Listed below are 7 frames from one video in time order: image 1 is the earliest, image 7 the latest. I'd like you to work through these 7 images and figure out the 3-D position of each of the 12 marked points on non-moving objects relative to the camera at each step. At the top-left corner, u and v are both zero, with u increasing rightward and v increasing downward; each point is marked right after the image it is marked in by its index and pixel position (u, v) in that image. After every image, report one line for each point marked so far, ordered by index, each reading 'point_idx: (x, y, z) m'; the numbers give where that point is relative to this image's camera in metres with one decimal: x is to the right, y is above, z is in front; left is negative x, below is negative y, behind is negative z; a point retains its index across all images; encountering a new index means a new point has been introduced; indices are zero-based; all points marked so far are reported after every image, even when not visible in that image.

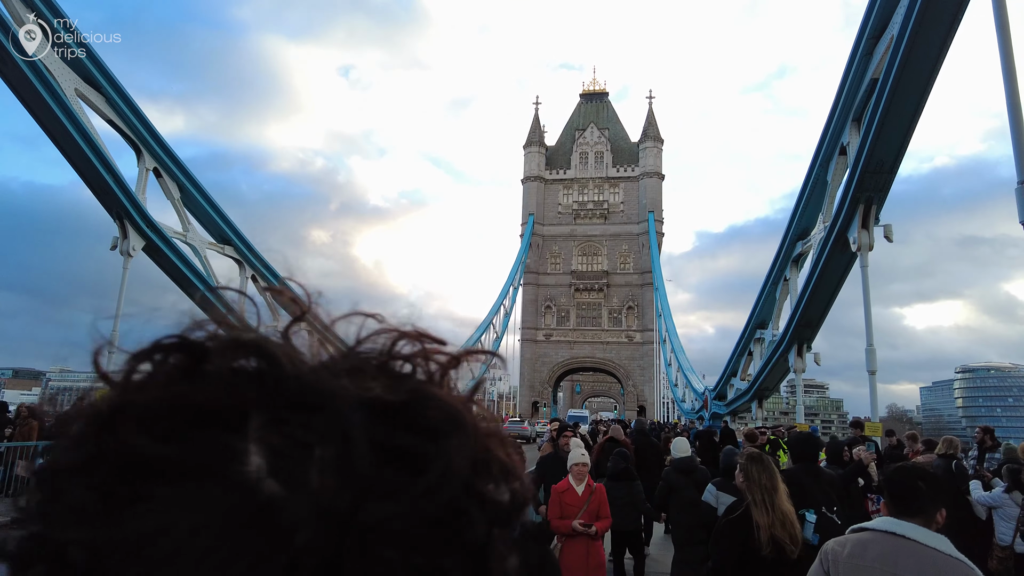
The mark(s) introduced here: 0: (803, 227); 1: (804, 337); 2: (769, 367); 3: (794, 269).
0: (+7.2, +1.8, +16.6) m
1: (+7.4, -1.2, +17.1) m
2: (+7.7, -2.3, +20.2) m
3: (+7.4, +0.7, +17.8) m
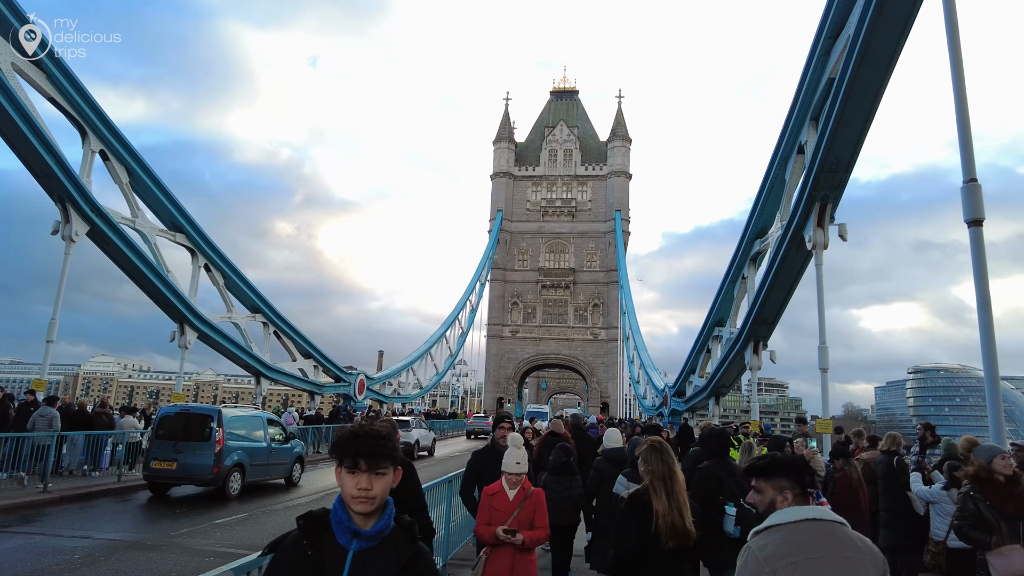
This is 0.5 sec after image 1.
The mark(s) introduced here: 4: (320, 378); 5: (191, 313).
0: (+6.3, +1.8, +16.8) m
1: (+6.4, -1.2, +17.4) m
2: (+6.5, -2.3, +20.4) m
3: (+6.4, +0.7, +18.1) m
4: (-5.5, -2.6, +18.7) m
5: (-6.4, -0.5, +13.0) m
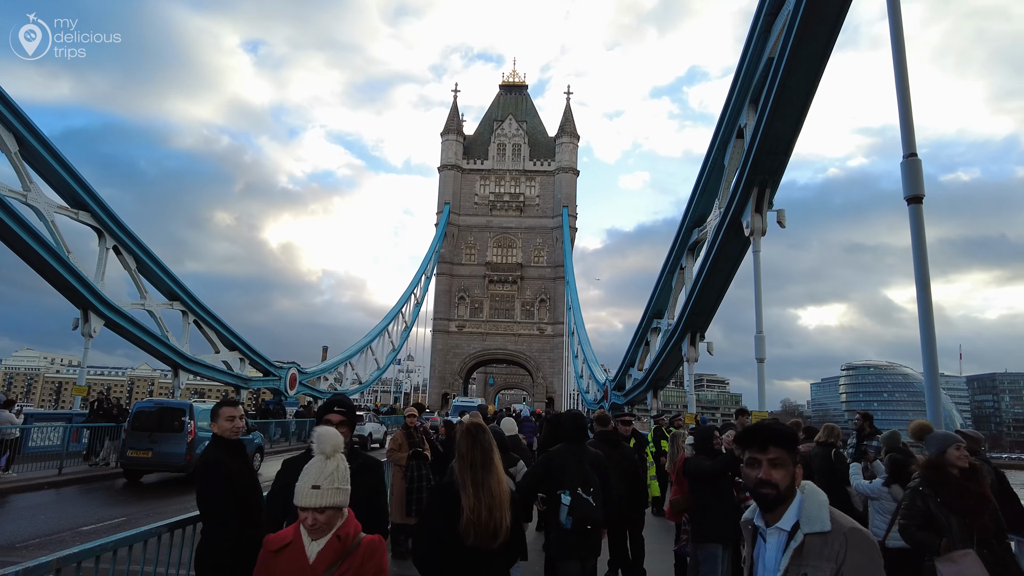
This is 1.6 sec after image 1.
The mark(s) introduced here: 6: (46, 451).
0: (+4.8, +2.0, +16.8) m
1: (+4.9, -1.0, +17.3) m
2: (+4.7, -2.1, +20.4) m
3: (+4.8, +0.9, +18.0) m
4: (-7.1, -2.2, +17.7) m
5: (-7.5, -0.2, +12.0) m
6: (-7.8, -2.7, +11.1) m
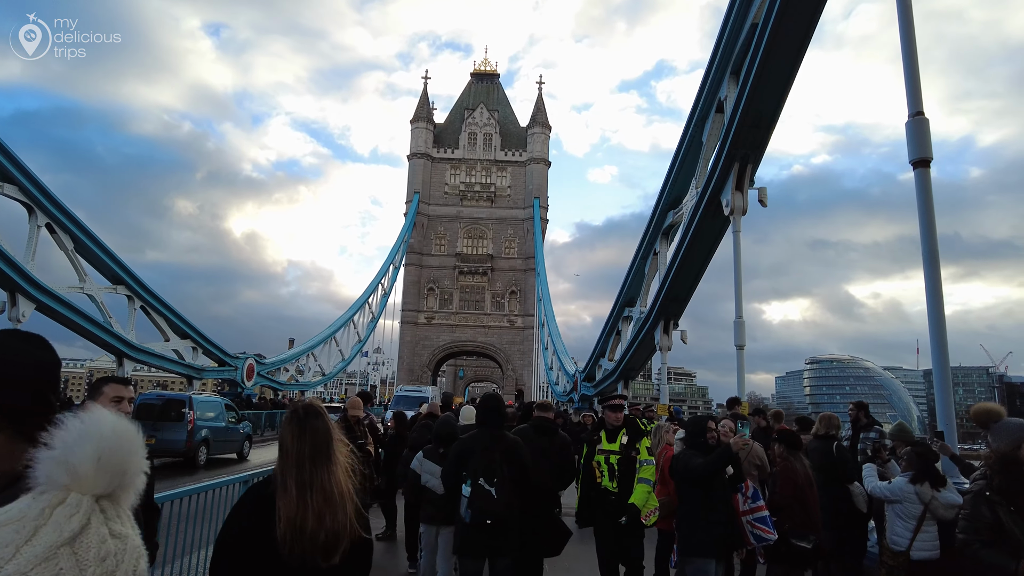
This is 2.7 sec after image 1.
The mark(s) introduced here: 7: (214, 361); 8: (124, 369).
0: (+4.1, +2.3, +16.2) m
1: (+4.1, -0.7, +16.8) m
2: (+3.8, -1.8, +19.9) m
3: (+4.1, +1.2, +17.5) m
4: (-7.9, -1.9, +16.7) m
5: (-8.0, +0.1, +10.9) m
6: (-8.3, -2.4, +10.1) m
7: (-9.0, -2.2, +19.9) m
8: (-8.2, -1.7, +13.9) m
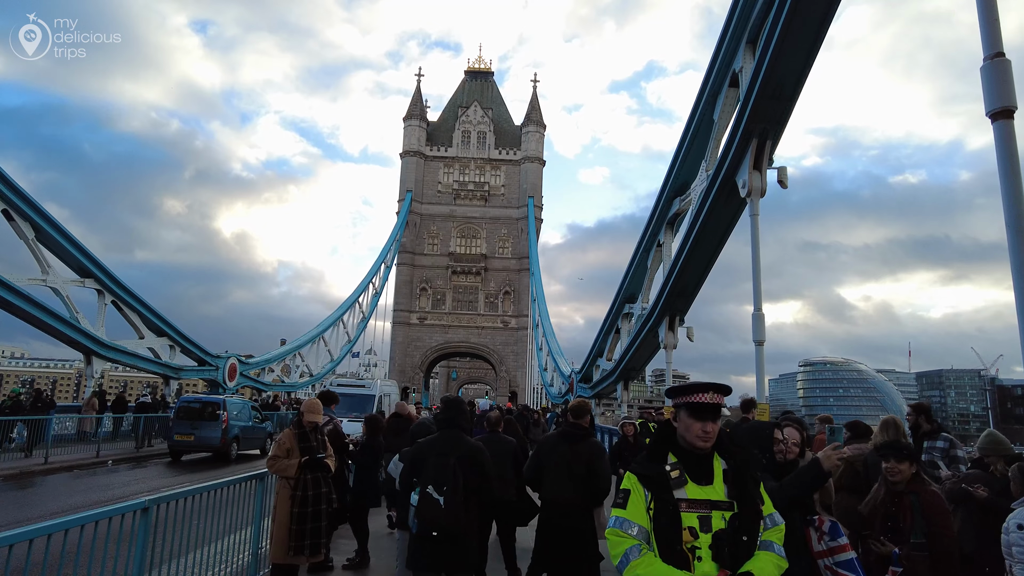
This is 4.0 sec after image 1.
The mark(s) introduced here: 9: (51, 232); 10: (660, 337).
0: (+4.1, +2.4, +15.4) m
1: (+4.1, -0.6, +16.0) m
2: (+3.7, -1.7, +19.0) m
3: (+4.0, +1.3, +16.7) m
4: (-7.9, -1.7, +15.6) m
5: (-8.0, +0.3, +9.9) m
6: (-8.2, -2.3, +9.1) m
7: (-9.1, -2.1, +18.9) m
8: (-8.2, -1.6, +12.9) m
9: (-8.2, +1.0, +11.8) m
10: (+4.0, -1.3, +17.2) m
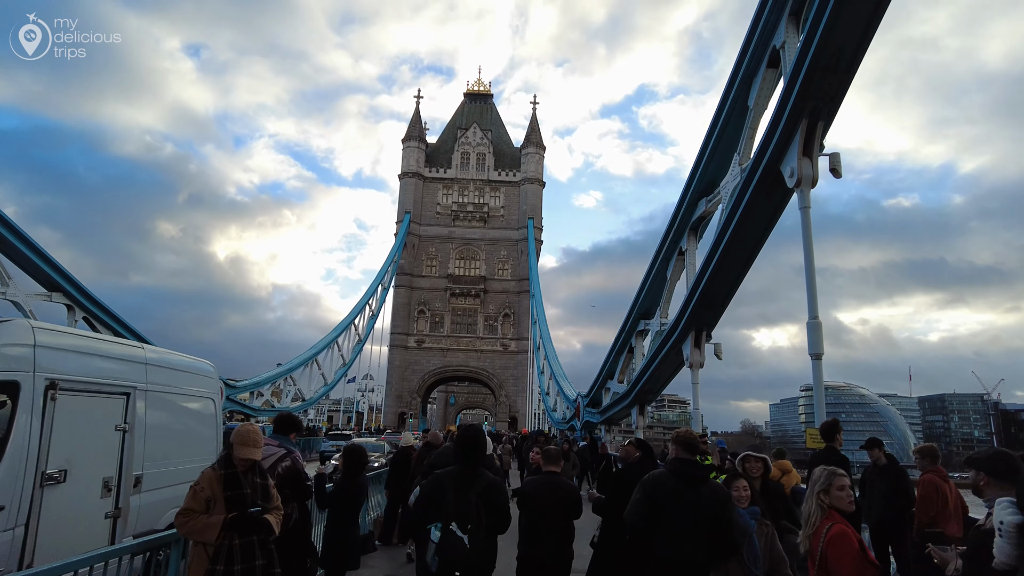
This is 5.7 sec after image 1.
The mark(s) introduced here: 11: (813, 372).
0: (+4.4, +2.0, +14.2) m
1: (+4.4, -0.9, +14.7) m
2: (+4.0, -2.2, +17.7) m
3: (+4.3, +0.9, +15.5) m
4: (-7.6, -2.1, +14.3) m
5: (-7.6, +0.1, +8.6) m
6: (-7.9, -2.4, +7.7) m
7: (-8.8, -2.6, +17.5) m
8: (-7.9, -1.8, +11.6) m
9: (-7.9, +0.8, +10.6) m
10: (+4.3, -1.7, +15.9) m
11: (+4.4, -1.4, +9.4) m
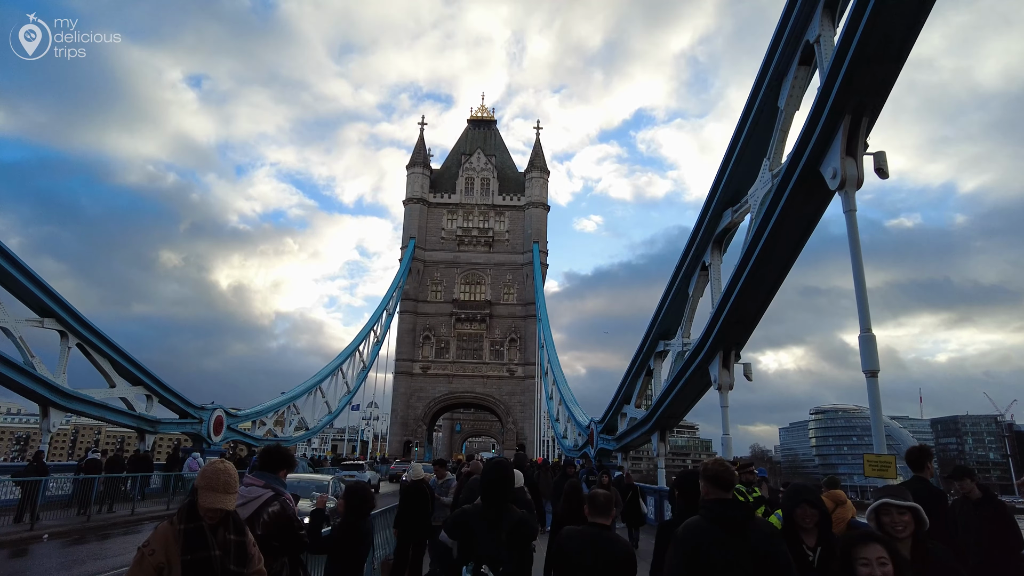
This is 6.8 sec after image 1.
0: (+4.7, +1.6, +13.6) m
1: (+4.8, -1.3, +13.9) m
2: (+4.4, -2.7, +16.9) m
3: (+4.7, +0.5, +14.8) m
4: (-7.2, -2.6, +13.5) m
5: (-7.3, -0.2, +7.9) m
6: (-7.5, -2.6, +6.9) m
7: (-8.4, -3.2, +16.7) m
8: (-7.5, -2.2, +10.8) m
9: (-7.6, +0.4, +9.9) m
10: (+4.7, -2.2, +15.1) m
11: (+4.7, -1.5, +8.6) m
